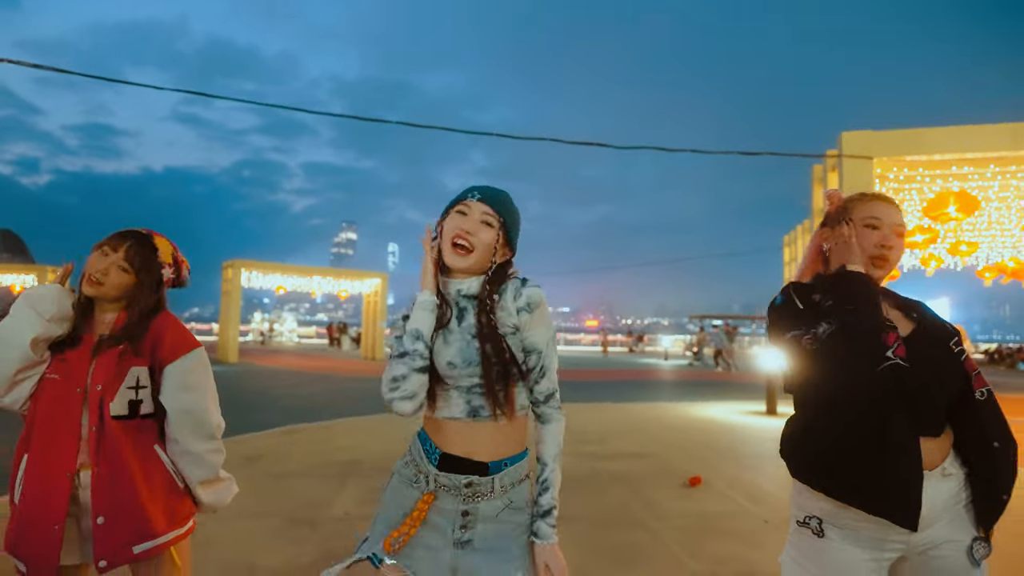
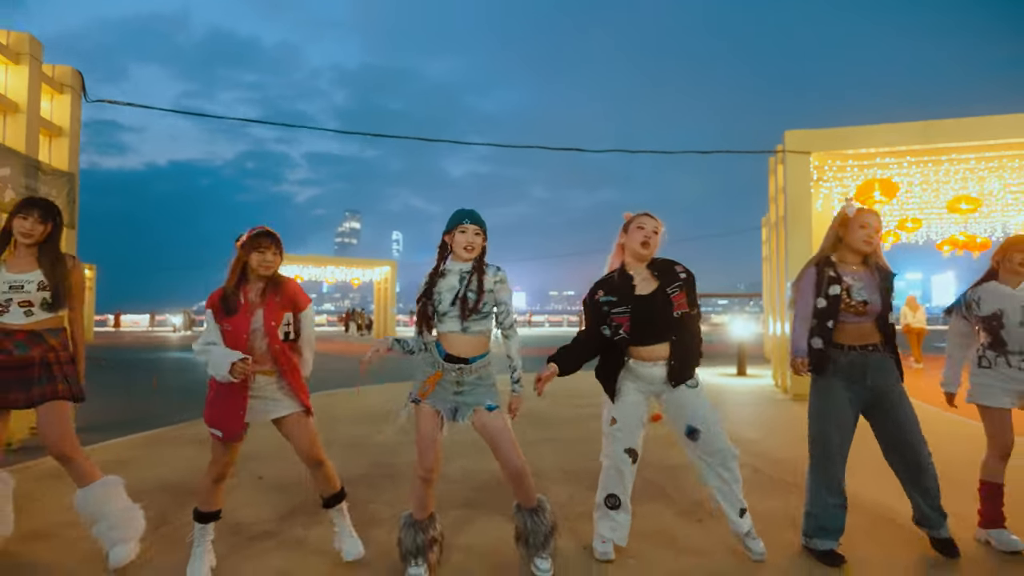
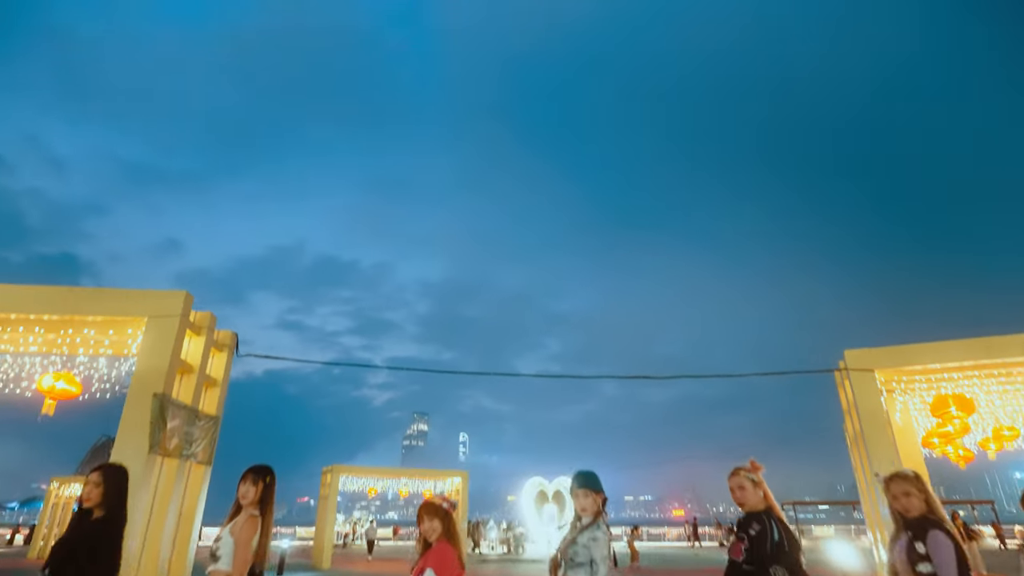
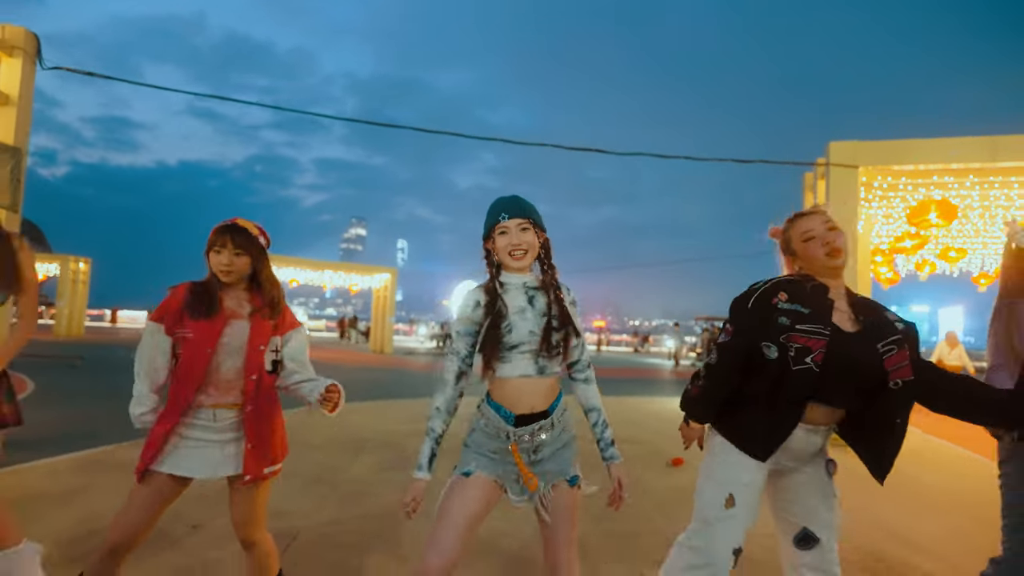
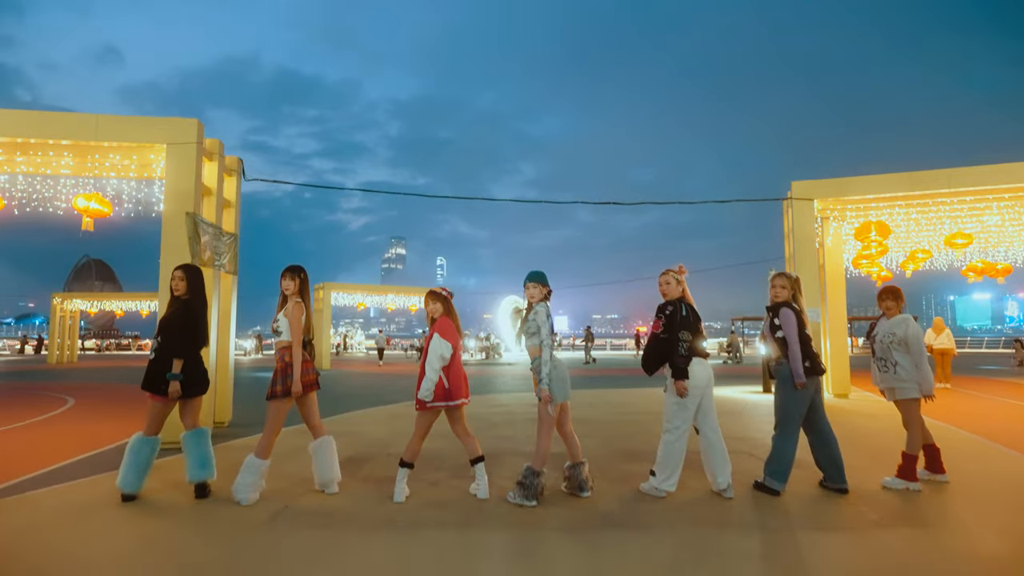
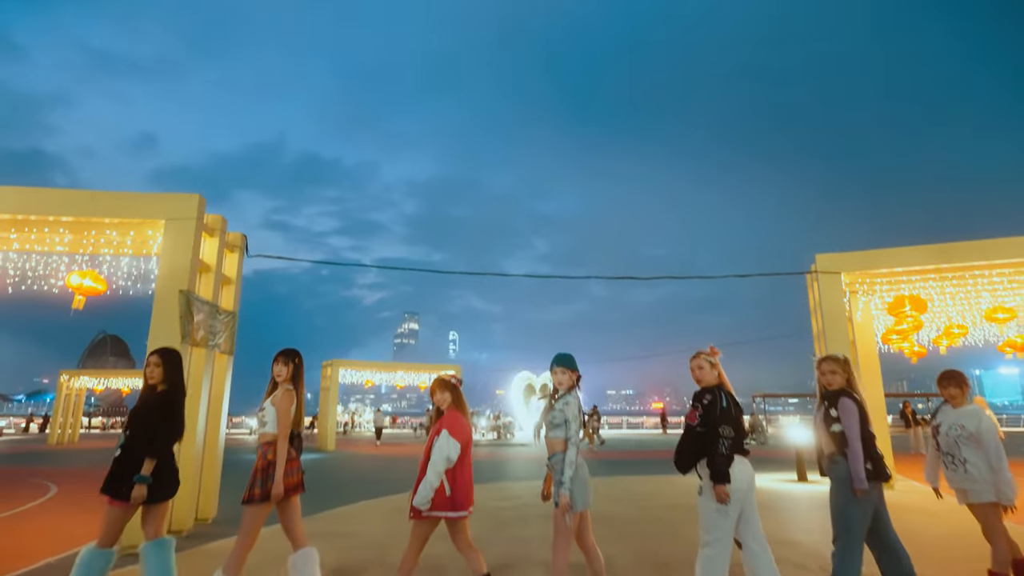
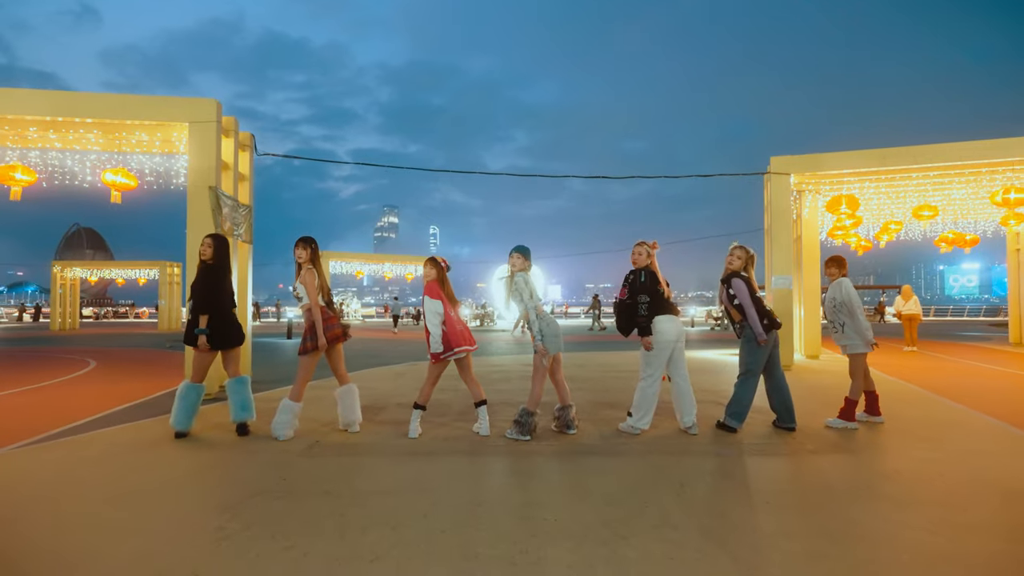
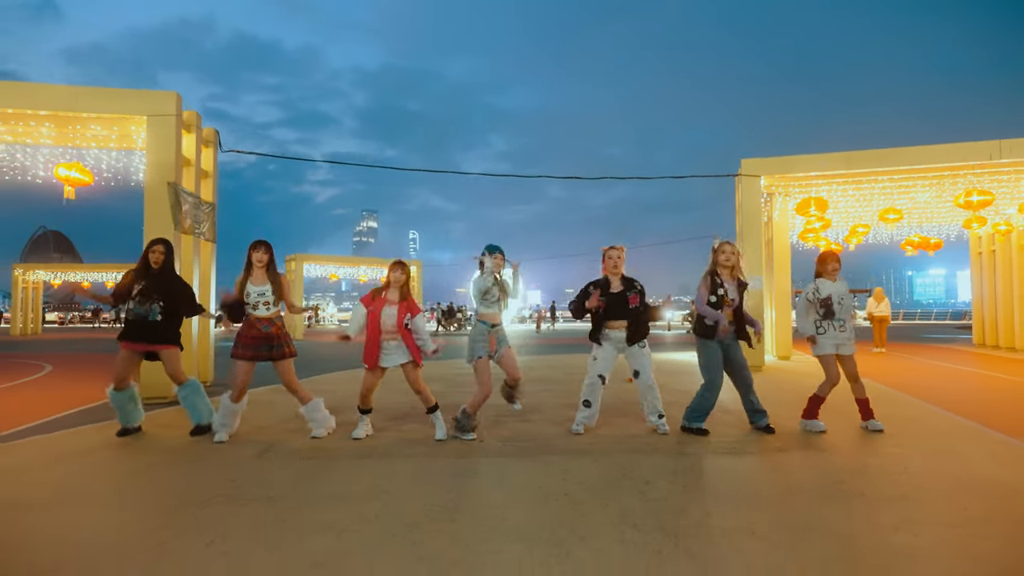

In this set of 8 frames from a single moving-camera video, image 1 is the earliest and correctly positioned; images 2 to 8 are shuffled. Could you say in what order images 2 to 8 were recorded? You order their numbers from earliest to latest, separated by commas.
4, 2, 8, 7, 5, 6, 3
